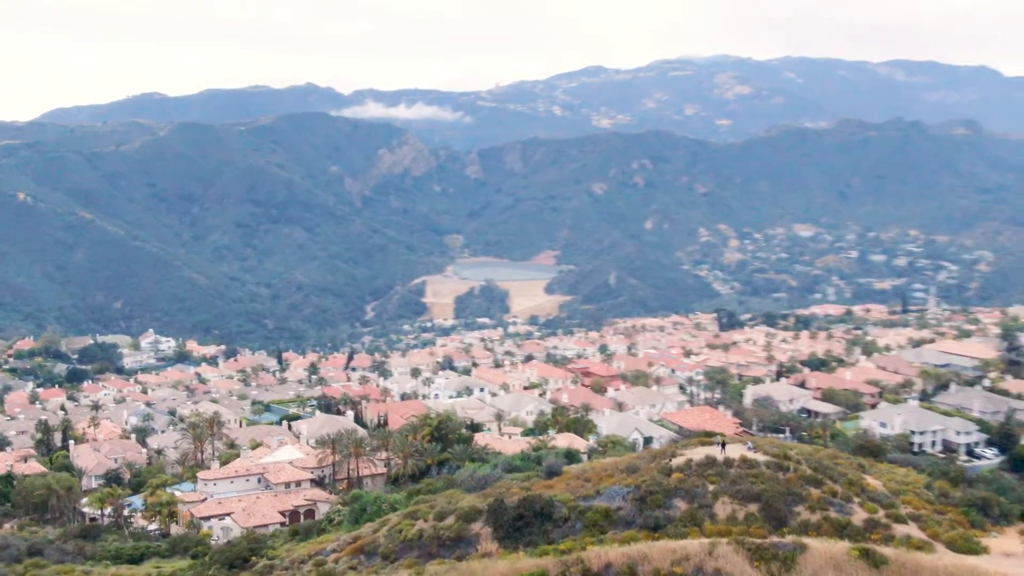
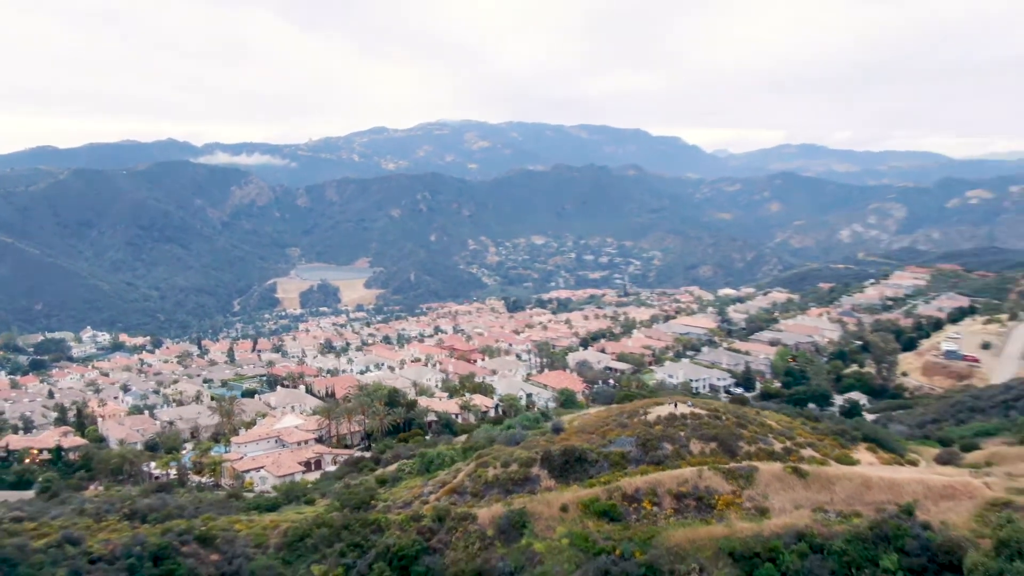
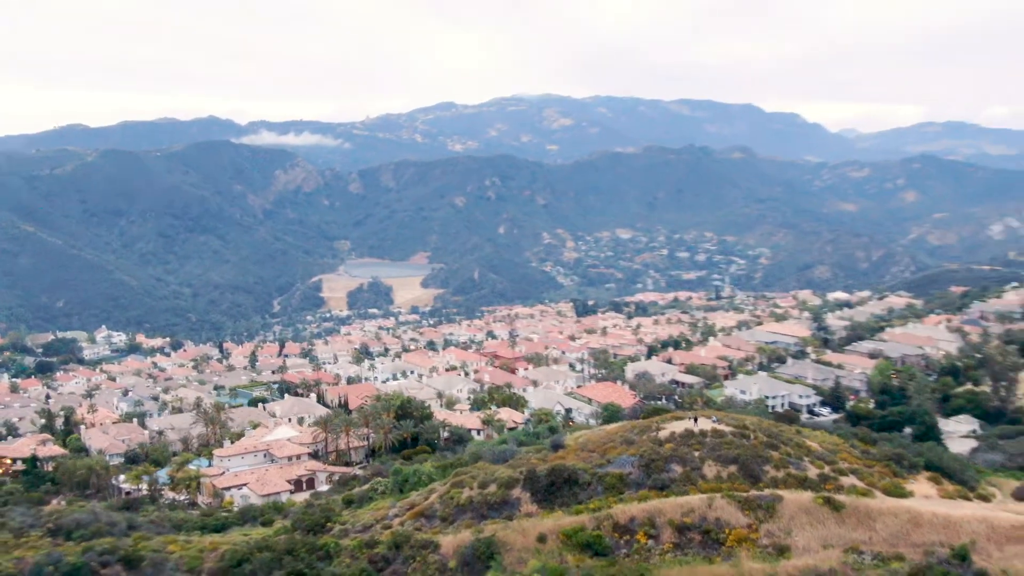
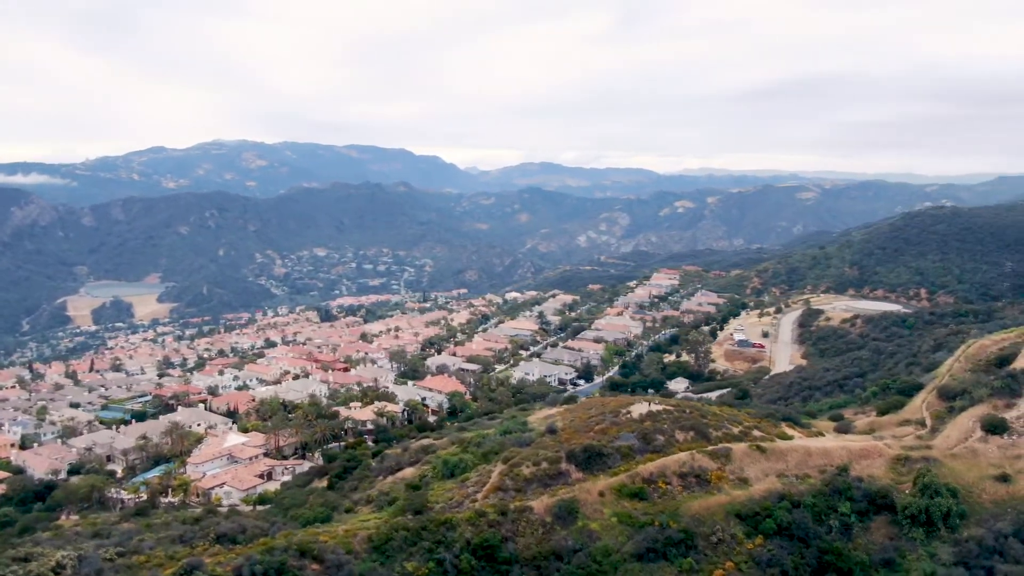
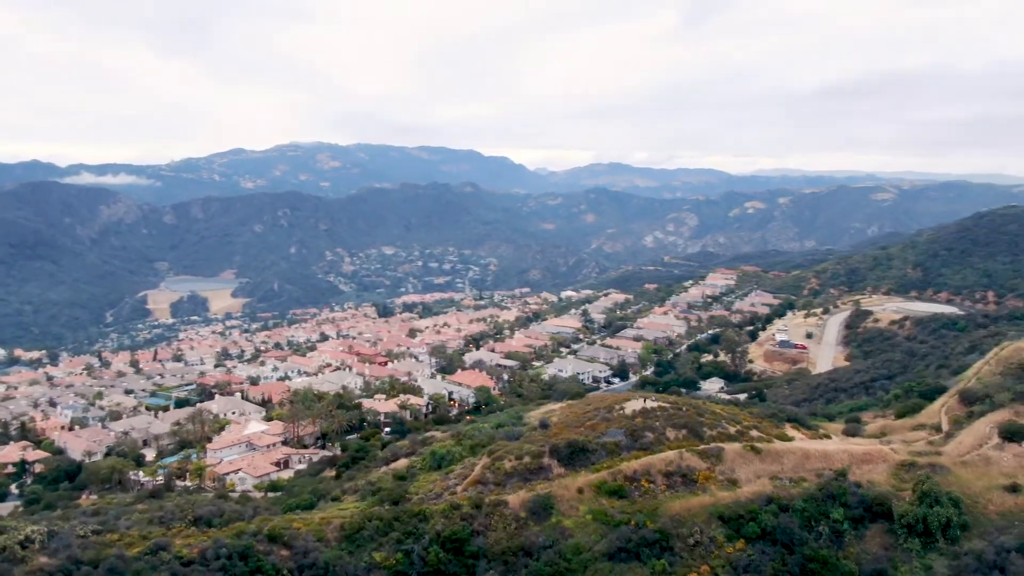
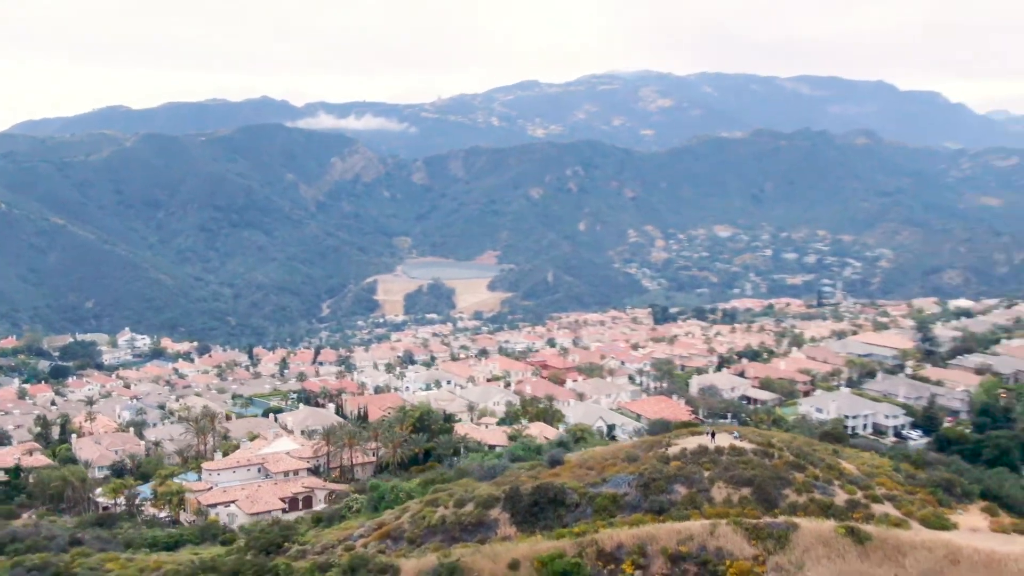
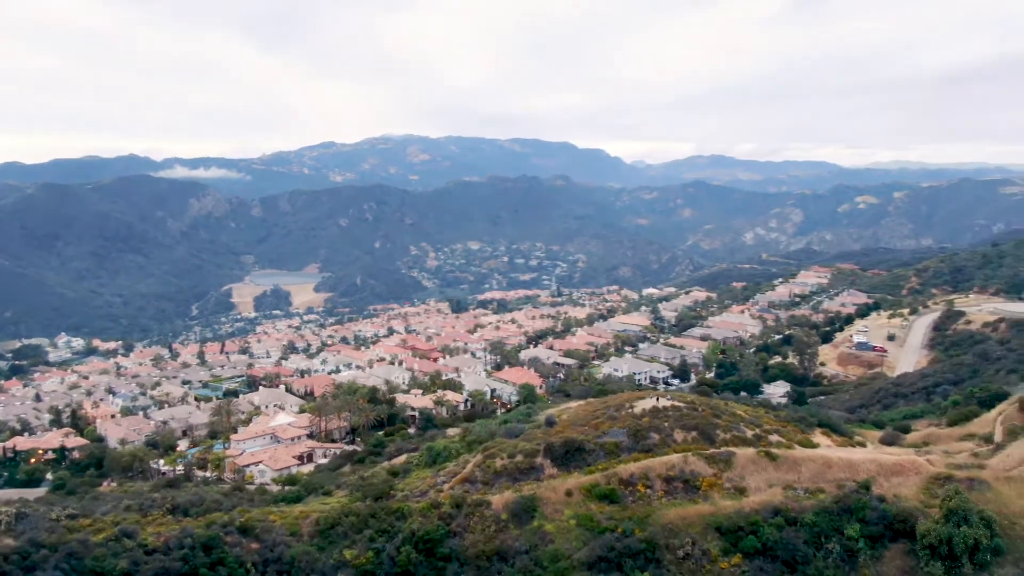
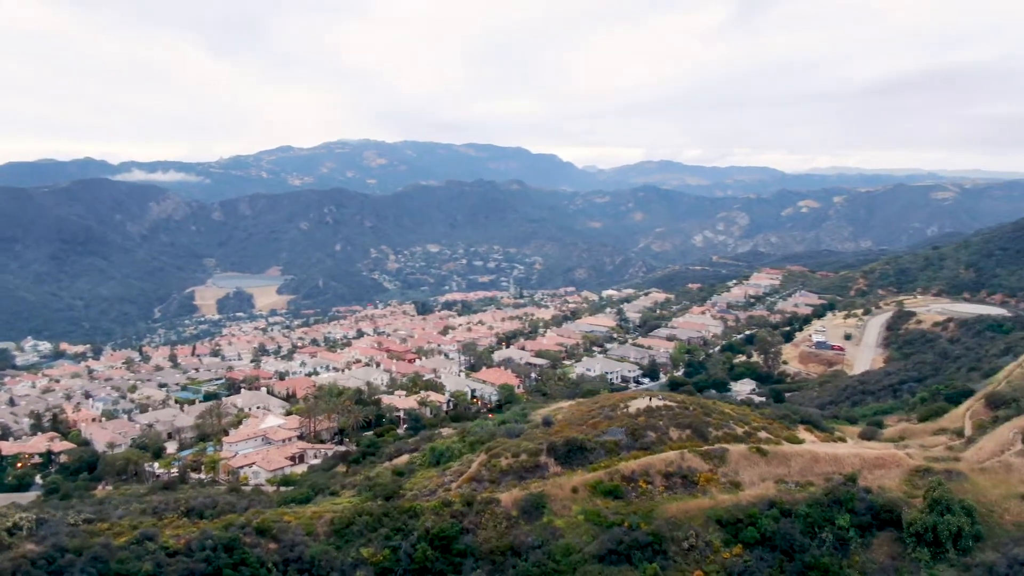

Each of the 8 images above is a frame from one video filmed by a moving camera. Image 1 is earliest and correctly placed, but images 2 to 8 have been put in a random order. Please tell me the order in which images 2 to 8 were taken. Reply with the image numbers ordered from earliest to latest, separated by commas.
6, 3, 2, 7, 8, 5, 4
